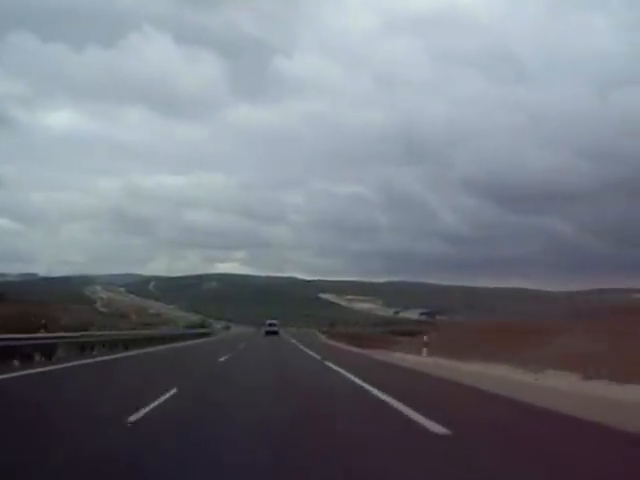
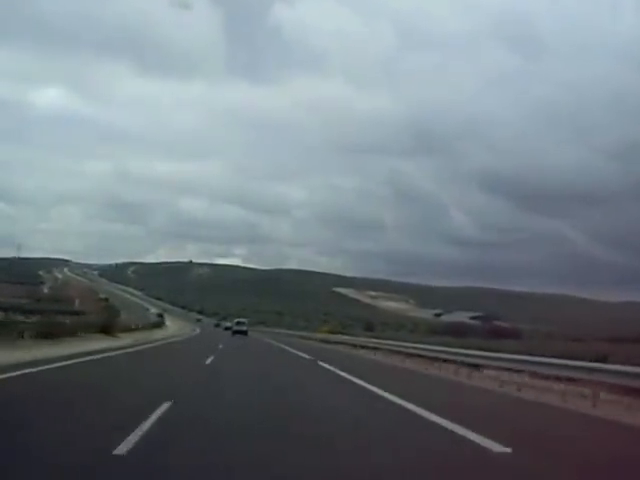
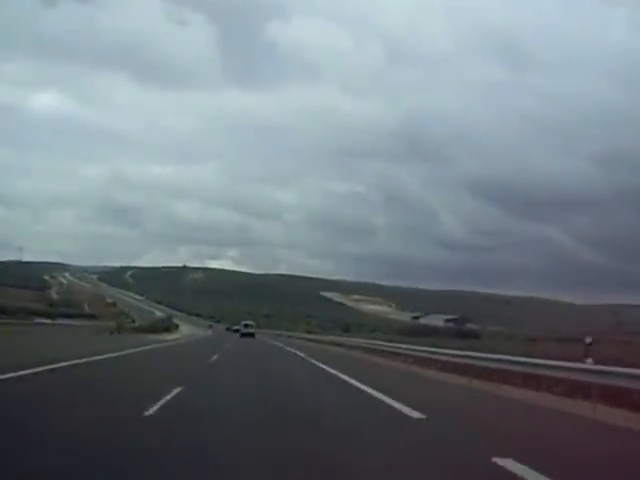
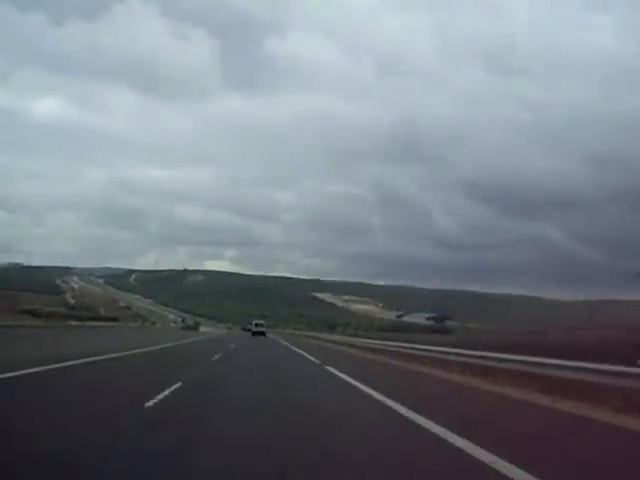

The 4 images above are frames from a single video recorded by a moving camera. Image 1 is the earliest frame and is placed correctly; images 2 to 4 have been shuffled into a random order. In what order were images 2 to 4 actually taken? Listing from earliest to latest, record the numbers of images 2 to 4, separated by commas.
4, 3, 2
